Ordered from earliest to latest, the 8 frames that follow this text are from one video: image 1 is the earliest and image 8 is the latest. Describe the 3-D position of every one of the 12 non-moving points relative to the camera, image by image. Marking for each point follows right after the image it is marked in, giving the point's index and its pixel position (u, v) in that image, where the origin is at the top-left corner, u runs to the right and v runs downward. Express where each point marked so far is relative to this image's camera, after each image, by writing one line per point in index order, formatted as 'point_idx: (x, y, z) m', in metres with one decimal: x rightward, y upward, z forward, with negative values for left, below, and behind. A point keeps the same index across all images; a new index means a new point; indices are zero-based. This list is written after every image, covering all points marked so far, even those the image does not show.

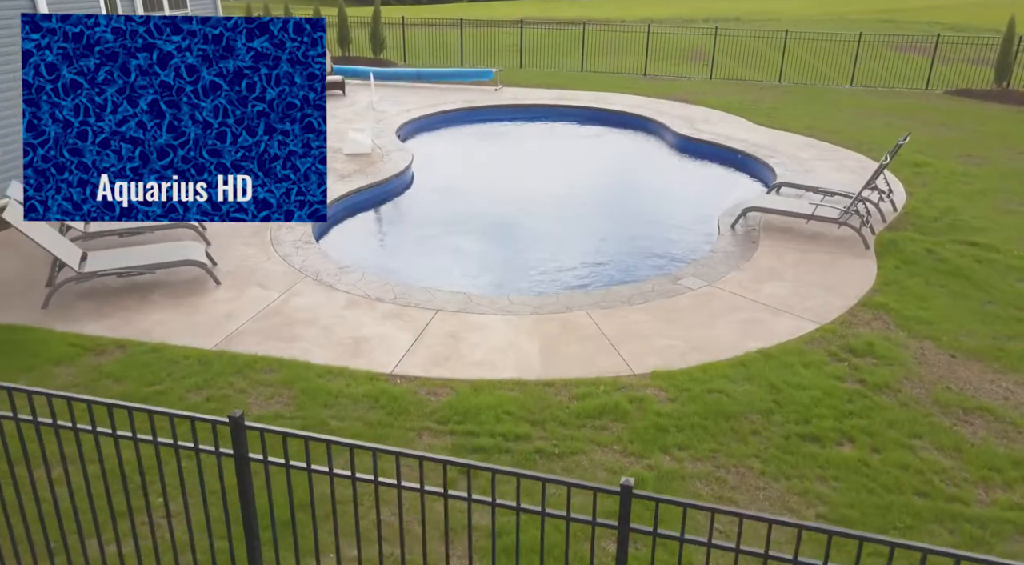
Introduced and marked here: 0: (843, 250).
0: (+4.0, +0.4, +8.4) m
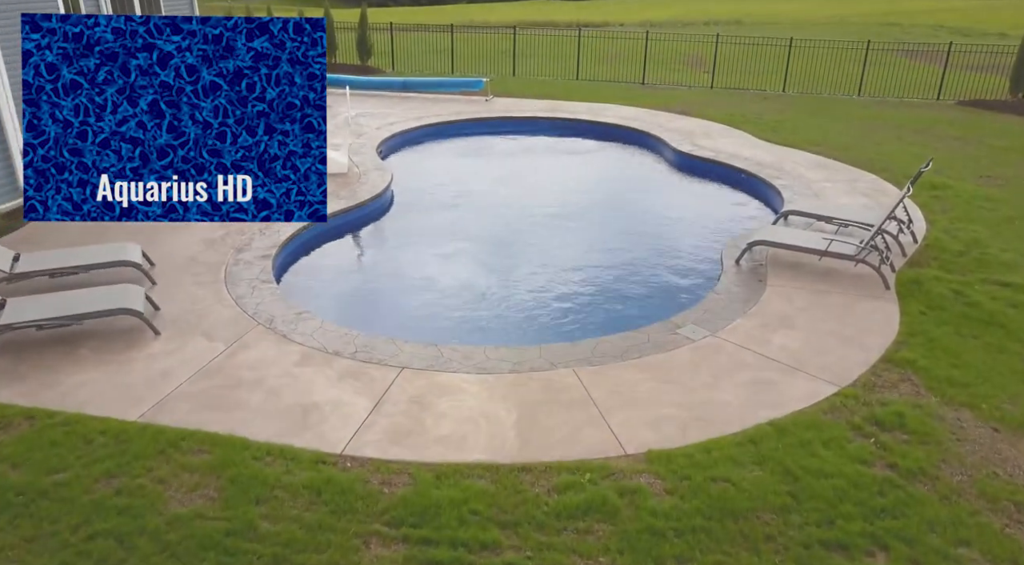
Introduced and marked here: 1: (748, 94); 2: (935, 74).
0: (+3.8, -0.1, +7.5) m
1: (+5.9, +4.7, +17.6) m
2: (+11.4, +5.6, +18.9) m
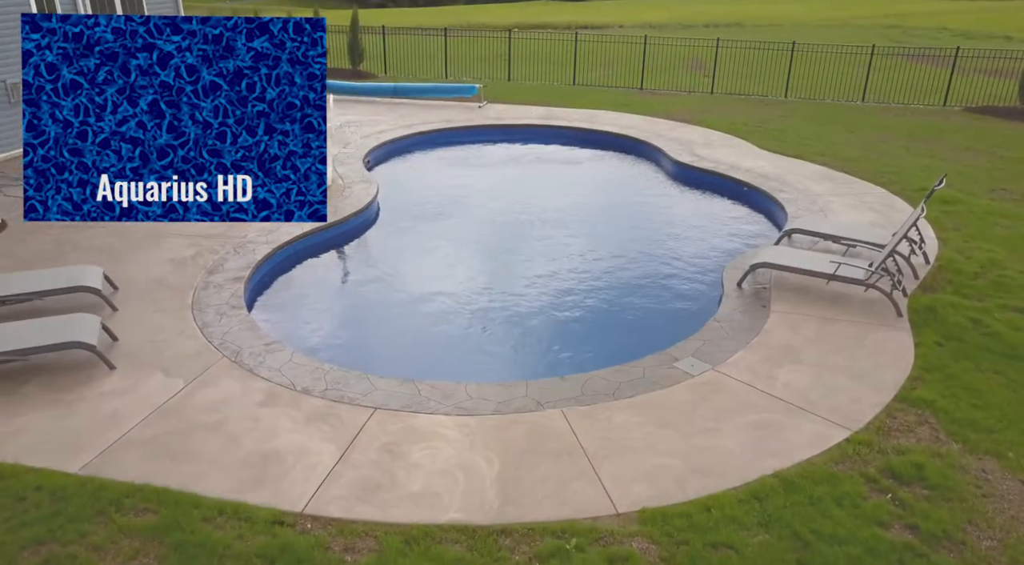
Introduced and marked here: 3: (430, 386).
0: (+3.6, -0.3, +7.1) m
1: (+5.8, +4.5, +17.1) m
2: (+11.3, +5.3, +18.4) m
3: (-0.7, -0.9, +6.0) m
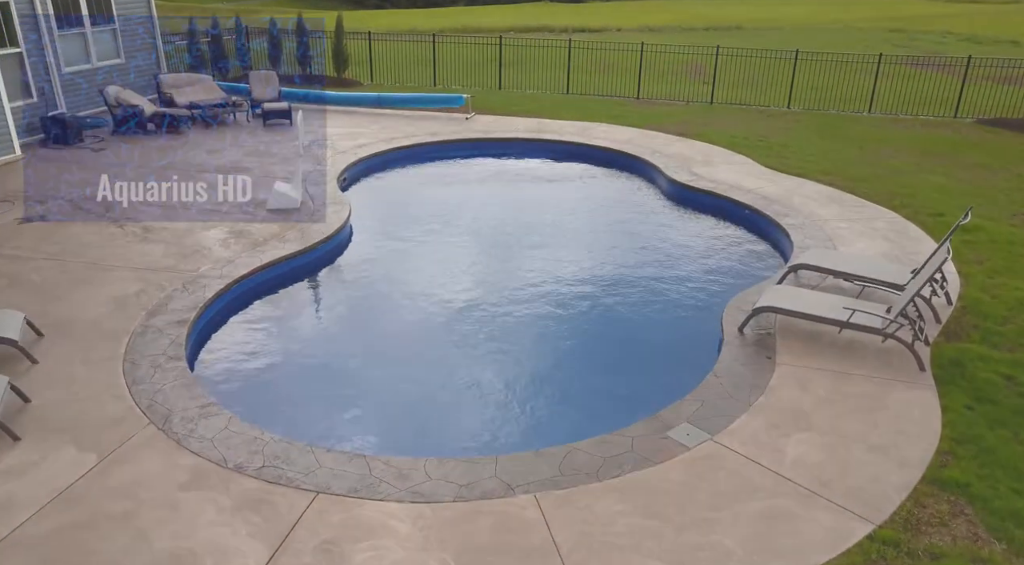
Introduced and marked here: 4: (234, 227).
0: (+3.4, -0.8, +6.2) m
1: (+5.5, +4.0, +16.3) m
2: (+11.0, +4.8, +17.6) m
3: (-0.9, -1.3, +5.2) m
4: (-3.7, +0.7, +9.4) m
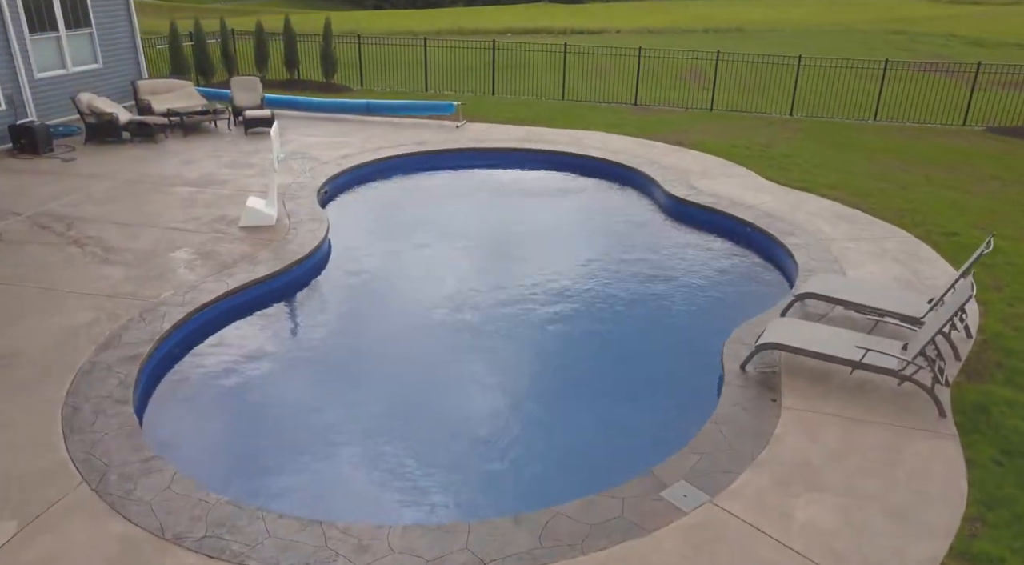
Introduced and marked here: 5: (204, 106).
0: (+3.2, -1.1, +5.7) m
1: (+5.4, +3.7, +15.7) m
2: (+10.8, +4.5, +17.1) m
3: (-1.1, -1.6, +4.6) m
4: (-3.9, +0.5, +8.8) m
5: (-6.2, +3.6, +14.3) m
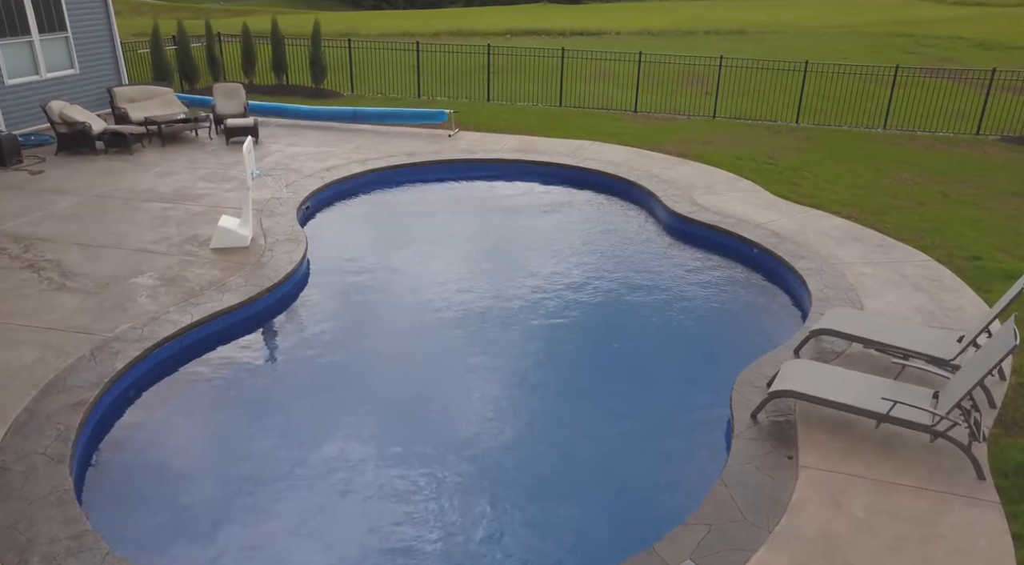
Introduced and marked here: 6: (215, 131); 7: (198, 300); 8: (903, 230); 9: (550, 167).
0: (+3.1, -1.4, +5.0) m
1: (+5.3, +3.4, +15.1) m
2: (+10.7, +4.2, +16.4) m
3: (-1.2, -2.0, +4.0) m
4: (-4.0, +0.1, +8.2) m
5: (-6.4, +3.3, +13.6) m
6: (-6.0, +3.1, +14.2) m
7: (-3.4, -0.2, +7.6) m
8: (+5.4, +0.7, +9.7) m
9: (+0.6, +2.1, +12.6) m
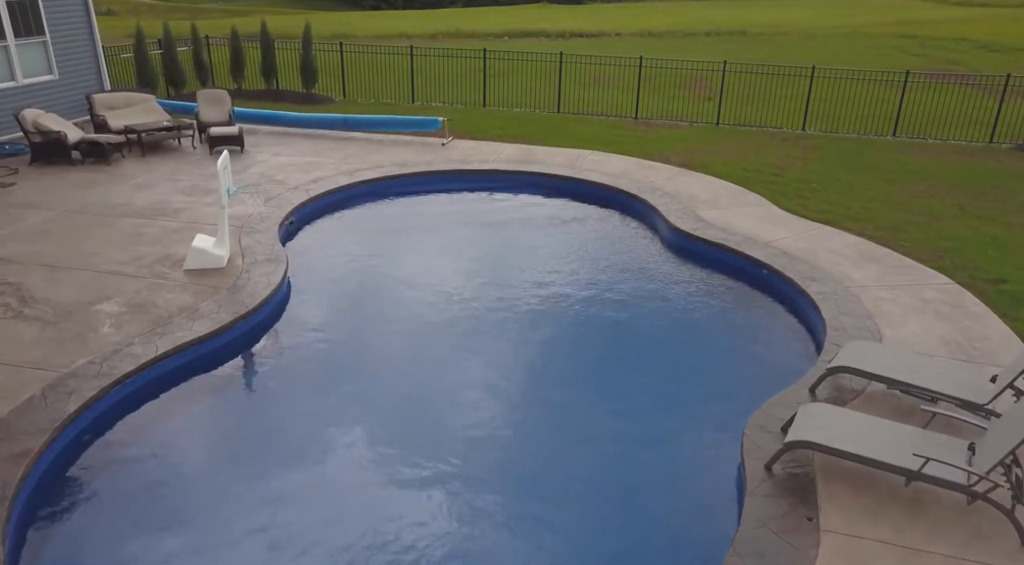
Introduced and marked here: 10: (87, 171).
0: (+3.0, -1.7, +4.5) m
1: (+5.2, +3.1, +14.5) m
2: (+10.7, +3.9, +15.9) m
3: (-1.3, -2.2, +3.4) m
4: (-4.1, -0.1, +7.6) m
5: (-6.4, +3.0, +13.1) m
6: (-6.1, +2.8, +13.7) m
7: (-3.5, -0.5, +7.0) m
8: (+5.3, +0.4, +9.1) m
9: (+0.6, +1.8, +12.1) m
10: (-7.1, +1.9, +11.7) m
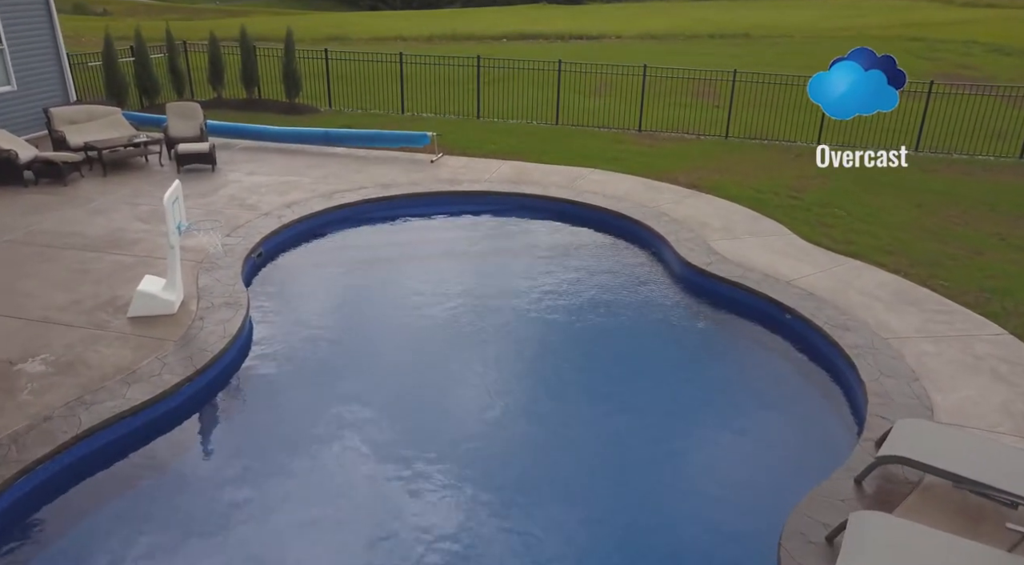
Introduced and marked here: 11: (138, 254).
0: (+2.9, -2.2, +3.5) m
1: (+5.1, +2.6, +13.5) m
2: (+10.6, +3.4, +14.9) m
3: (-1.4, -2.7, +2.4) m
4: (-4.2, -0.7, +6.6) m
5: (-6.5, +2.5, +12.0) m
6: (-6.2, +2.3, +12.6) m
7: (-3.6, -1.0, +6.0) m
8: (+5.2, -0.1, +8.1) m
9: (+0.5, +1.3, +11.1) m
10: (-7.2, +1.4, +10.6) m
11: (-4.7, +0.4, +8.7) m
